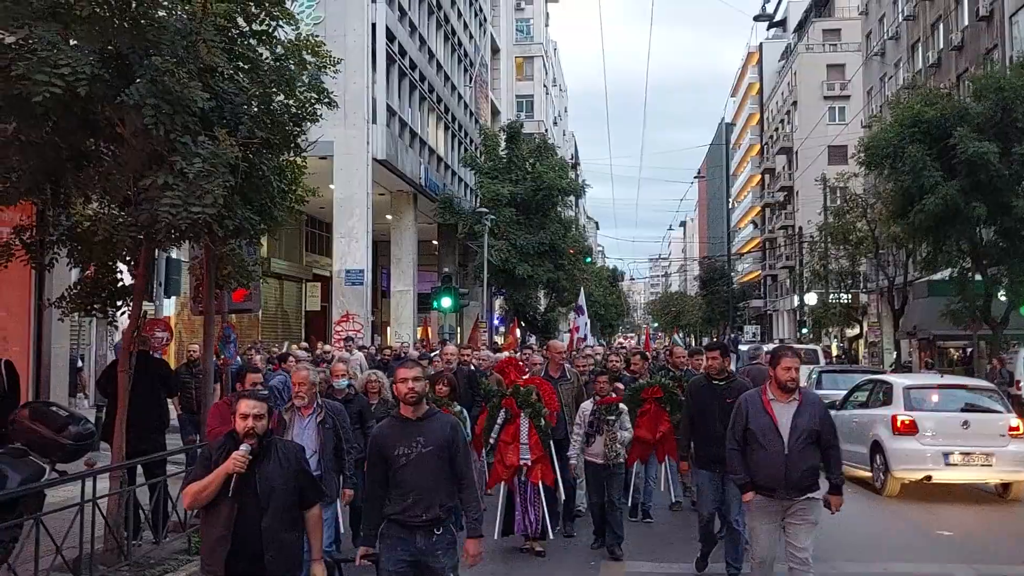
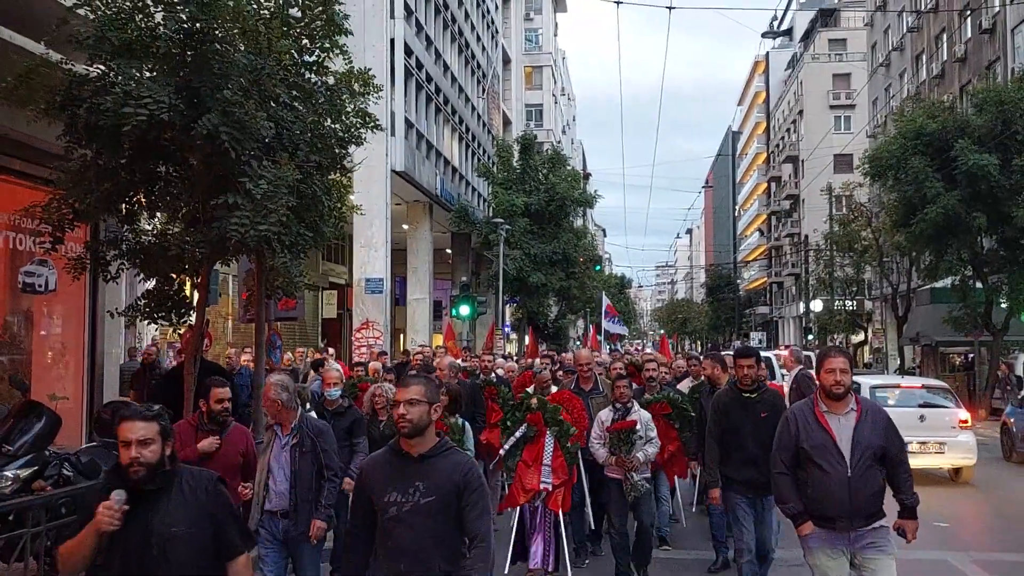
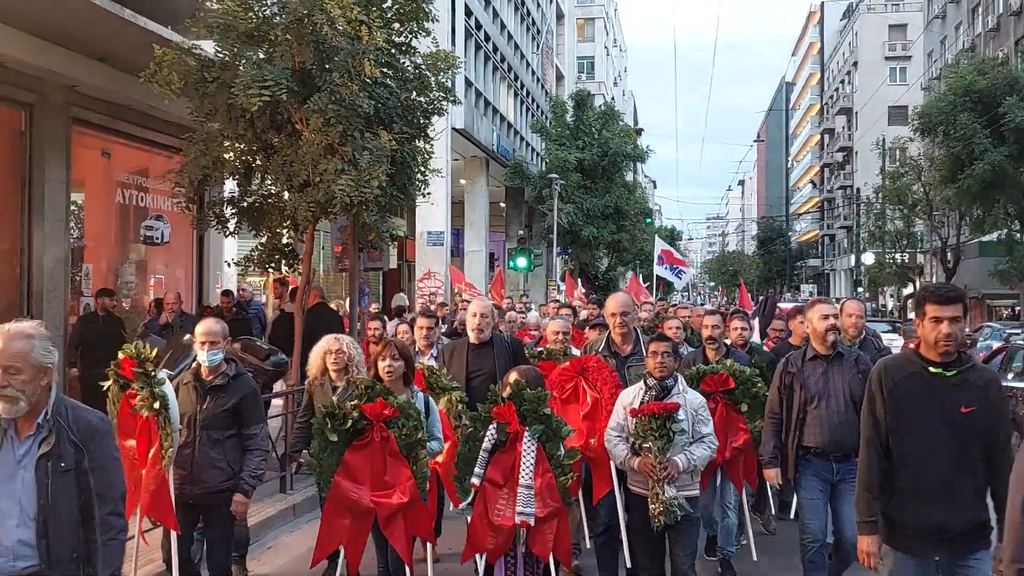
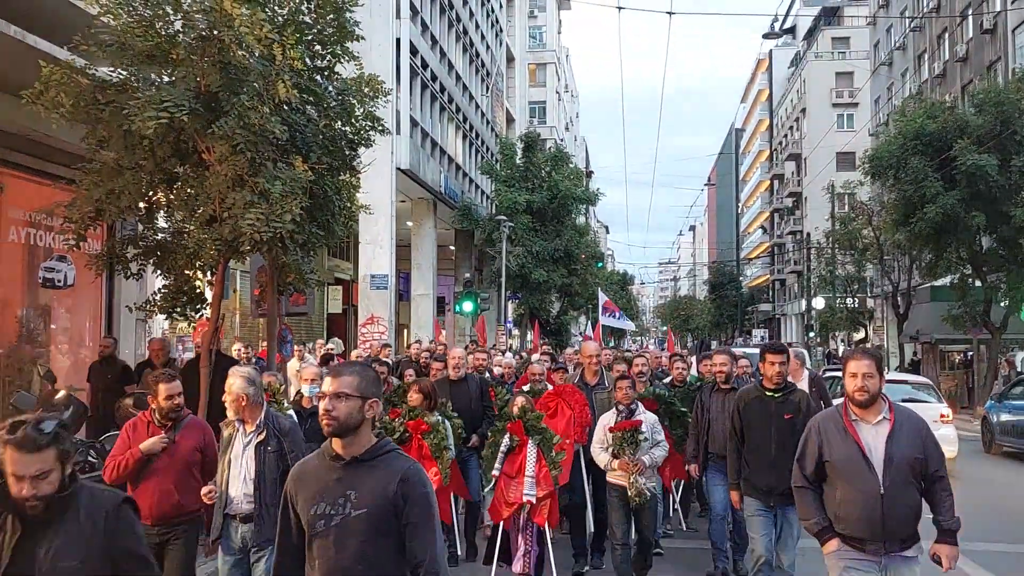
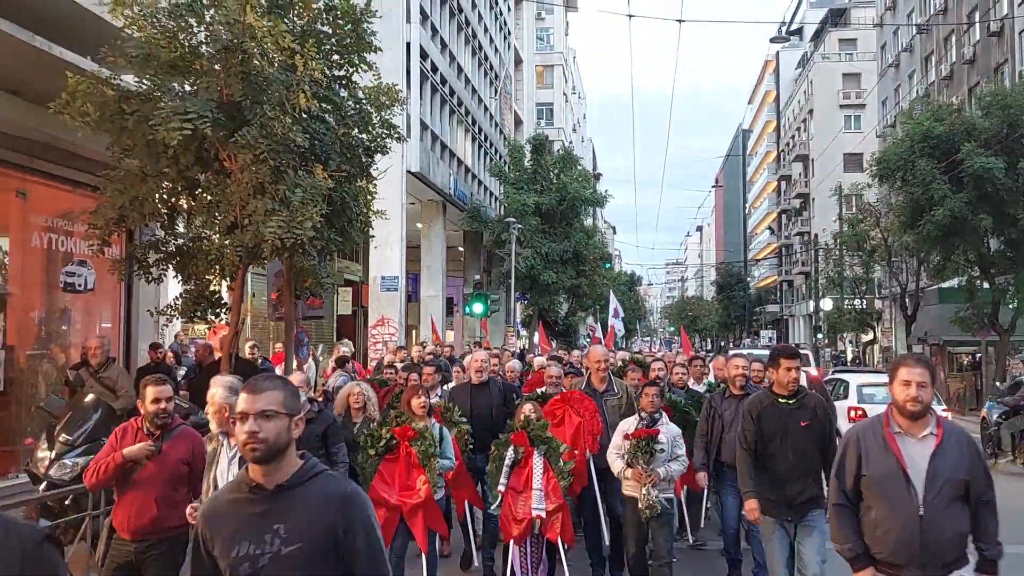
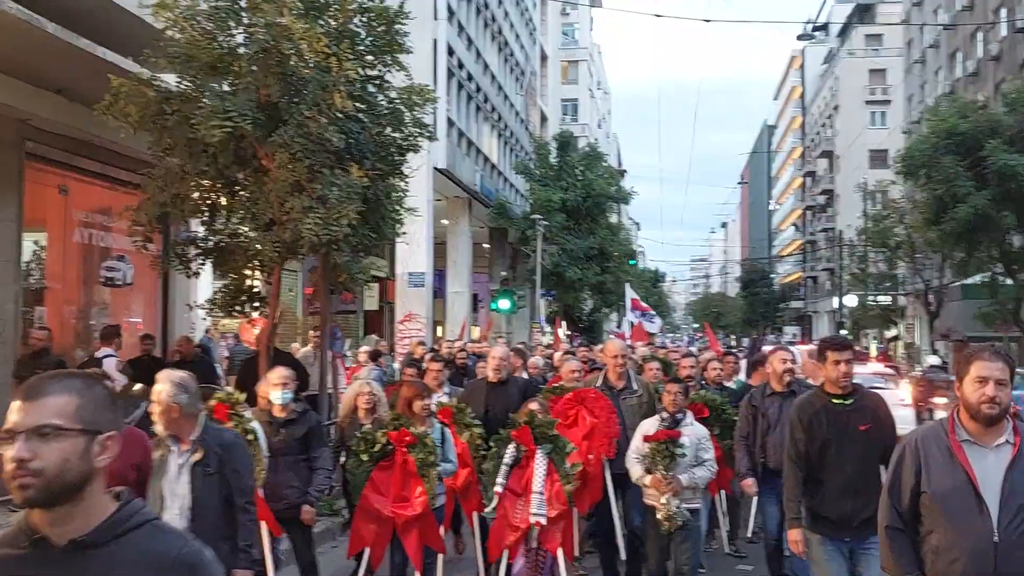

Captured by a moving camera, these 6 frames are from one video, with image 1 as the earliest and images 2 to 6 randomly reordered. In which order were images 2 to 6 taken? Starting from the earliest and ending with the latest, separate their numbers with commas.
2, 4, 5, 6, 3
